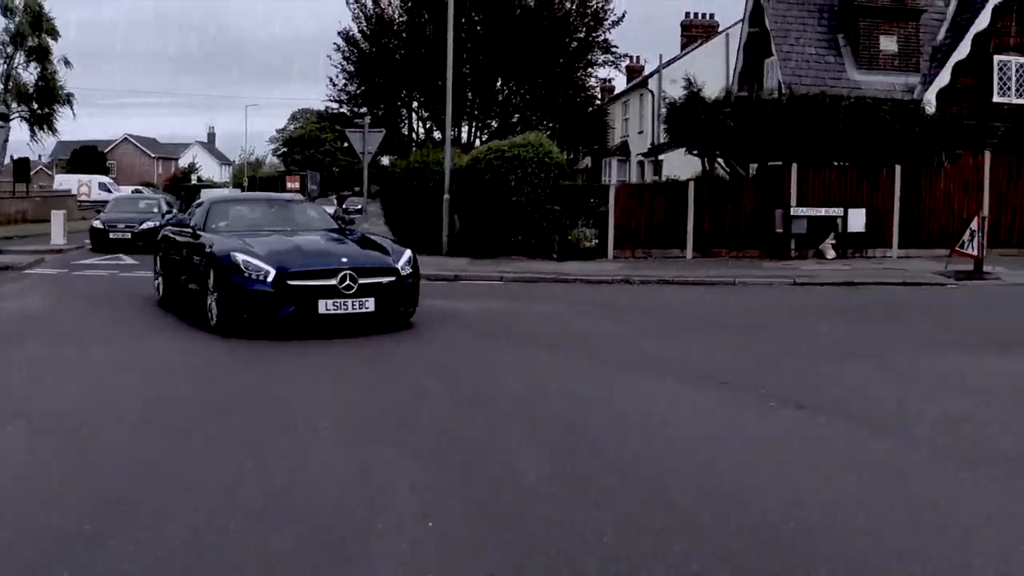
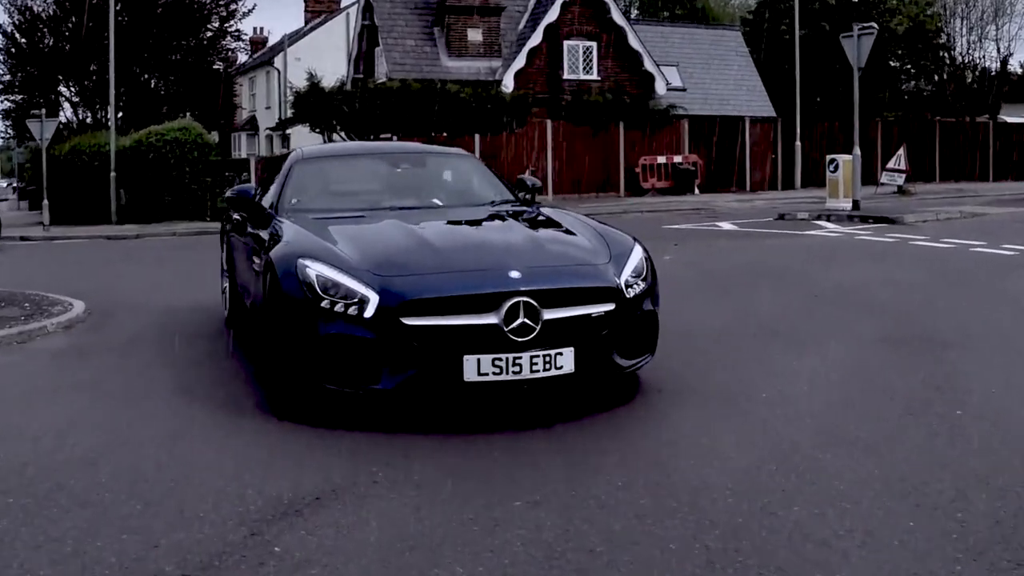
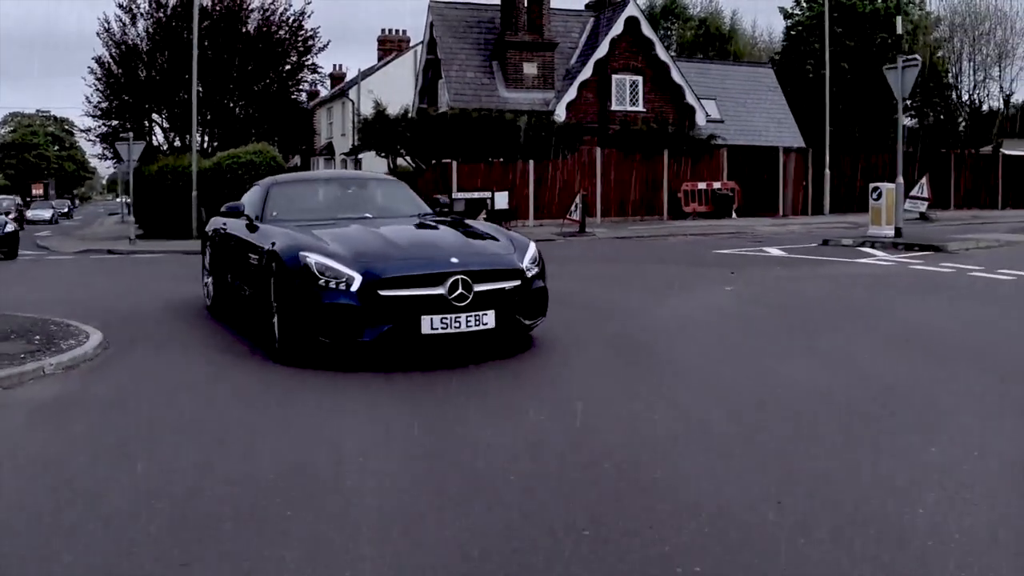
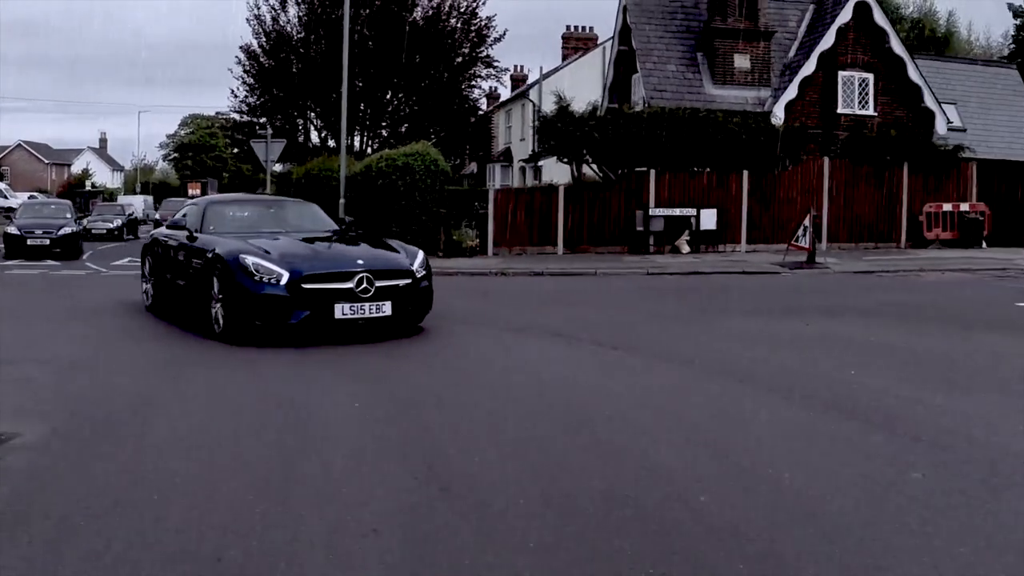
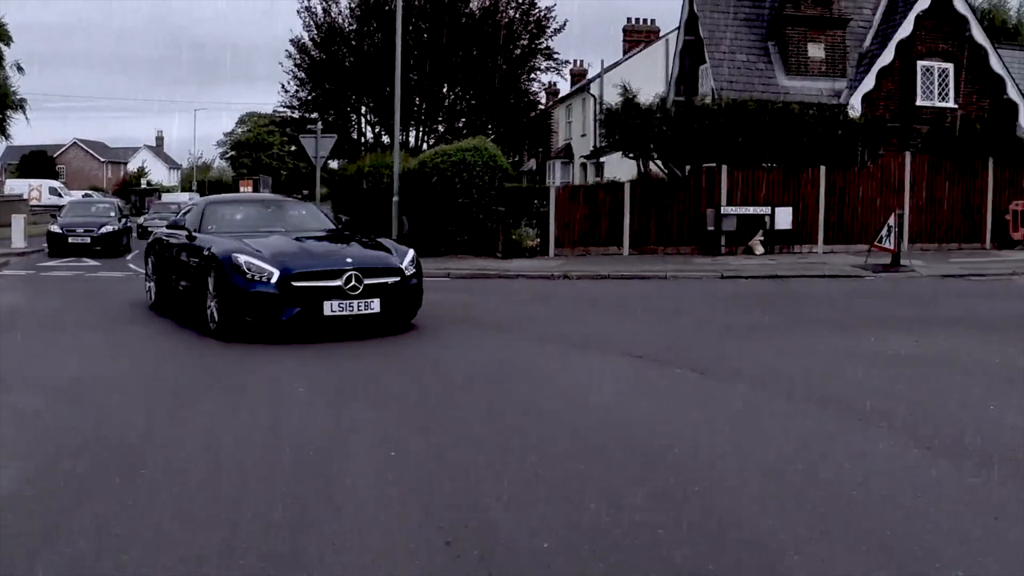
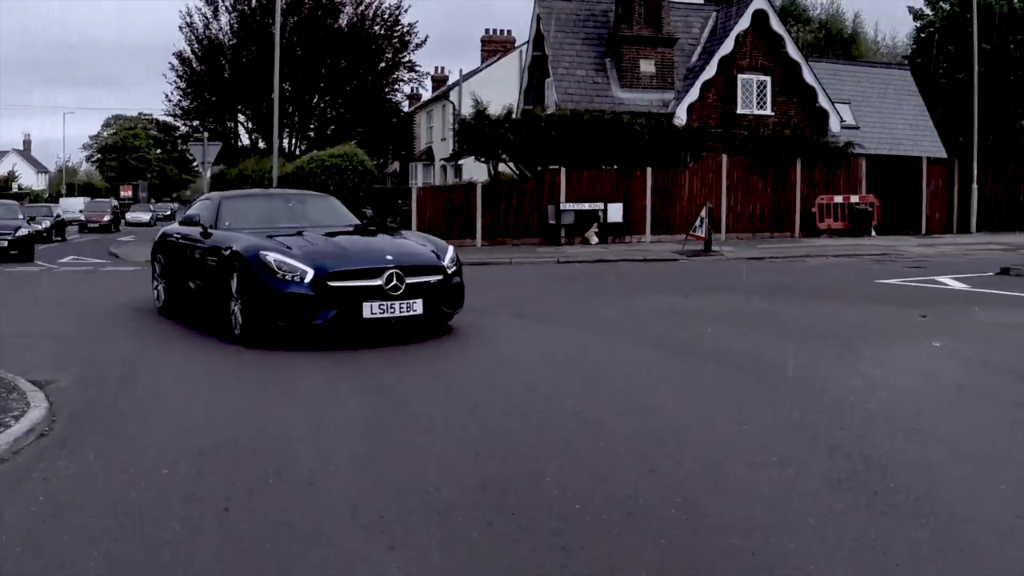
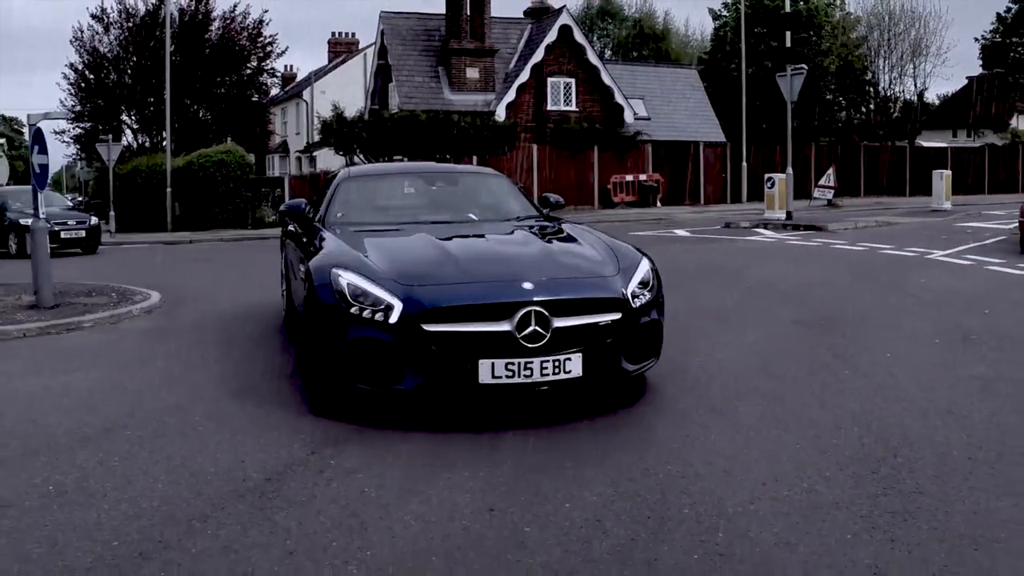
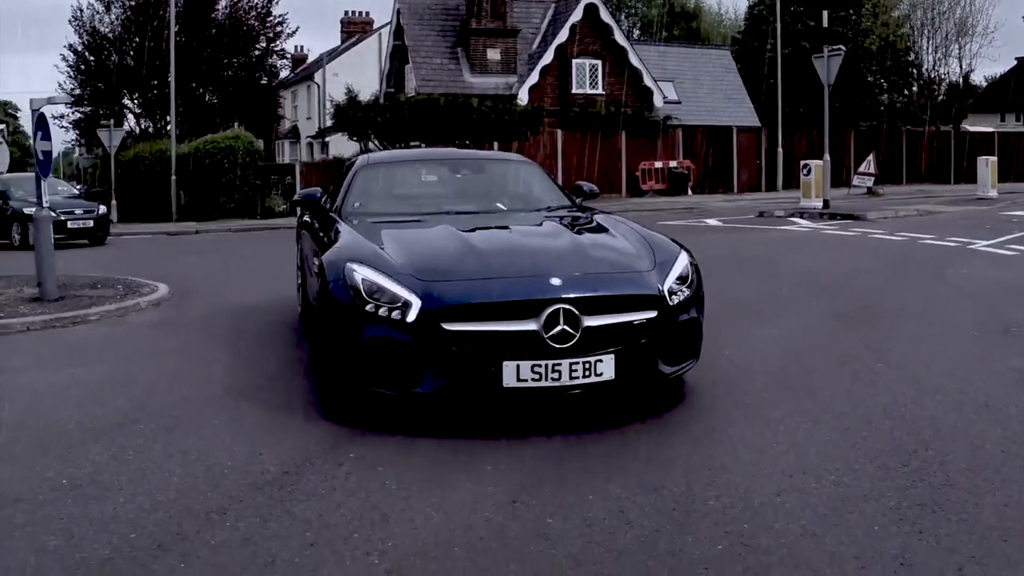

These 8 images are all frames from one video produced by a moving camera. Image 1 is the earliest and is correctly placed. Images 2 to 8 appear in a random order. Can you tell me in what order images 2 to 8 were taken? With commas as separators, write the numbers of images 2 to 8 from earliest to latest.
5, 4, 6, 3, 7, 2, 8
